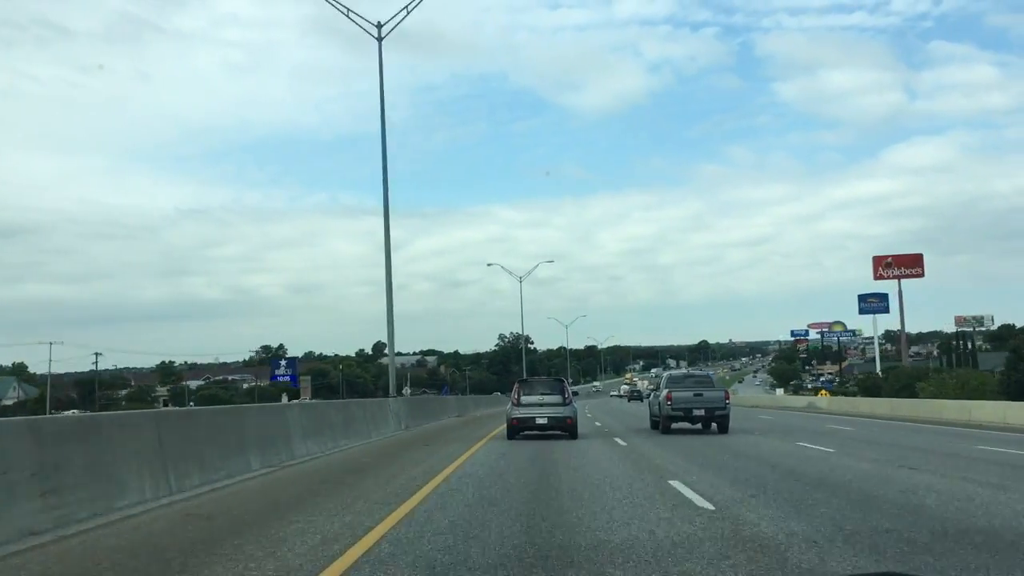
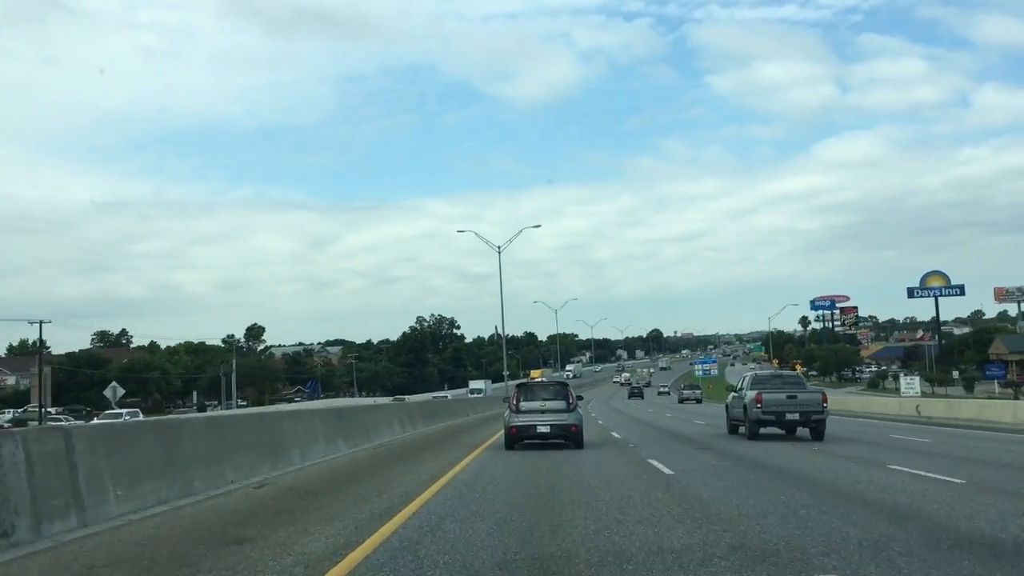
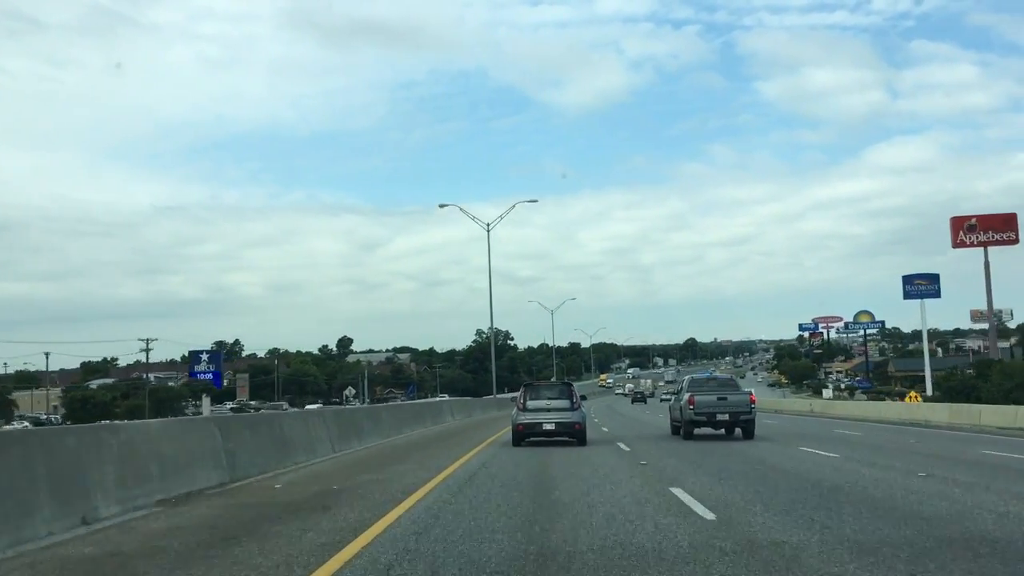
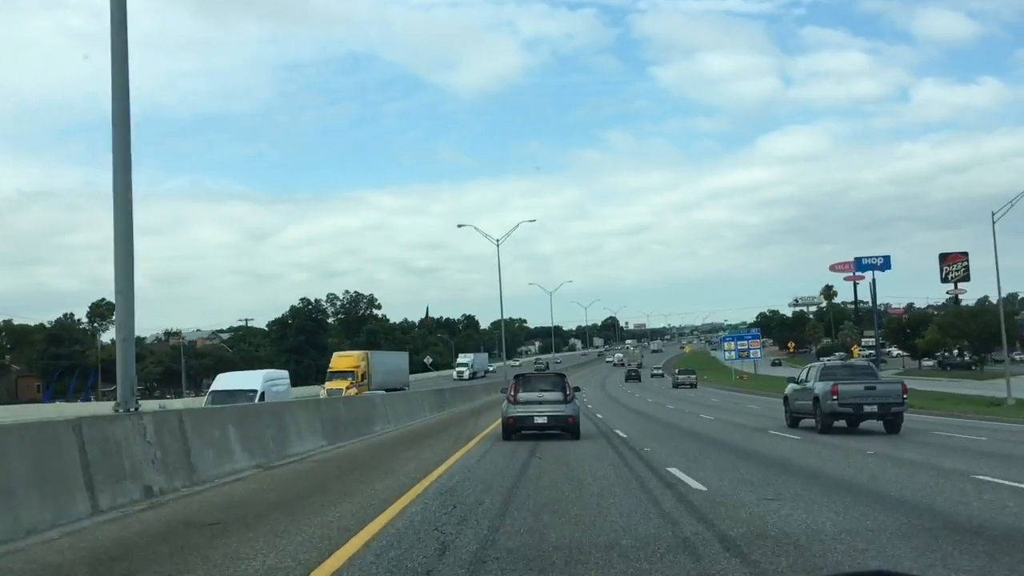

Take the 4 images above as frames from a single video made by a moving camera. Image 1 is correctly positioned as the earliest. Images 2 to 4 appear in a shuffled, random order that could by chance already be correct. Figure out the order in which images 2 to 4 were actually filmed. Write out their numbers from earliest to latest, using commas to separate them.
3, 2, 4
